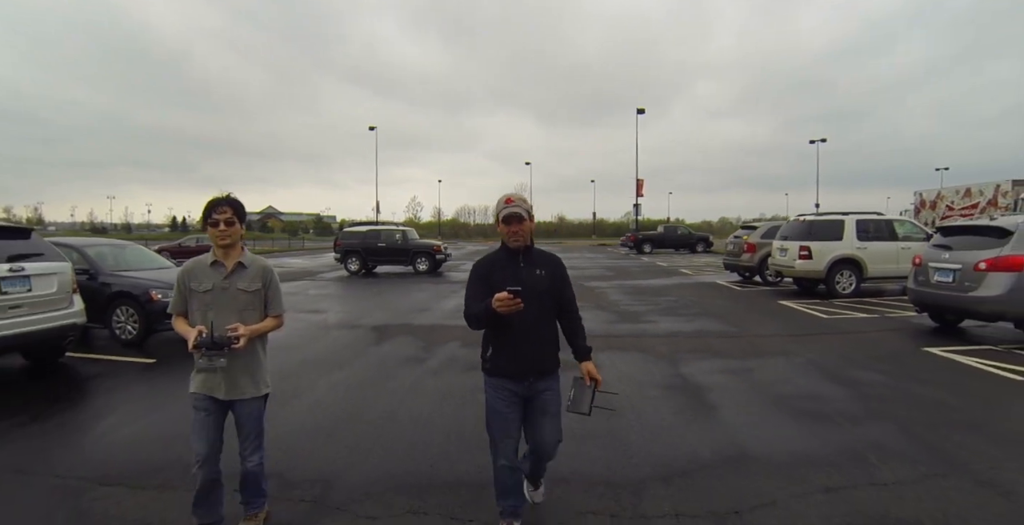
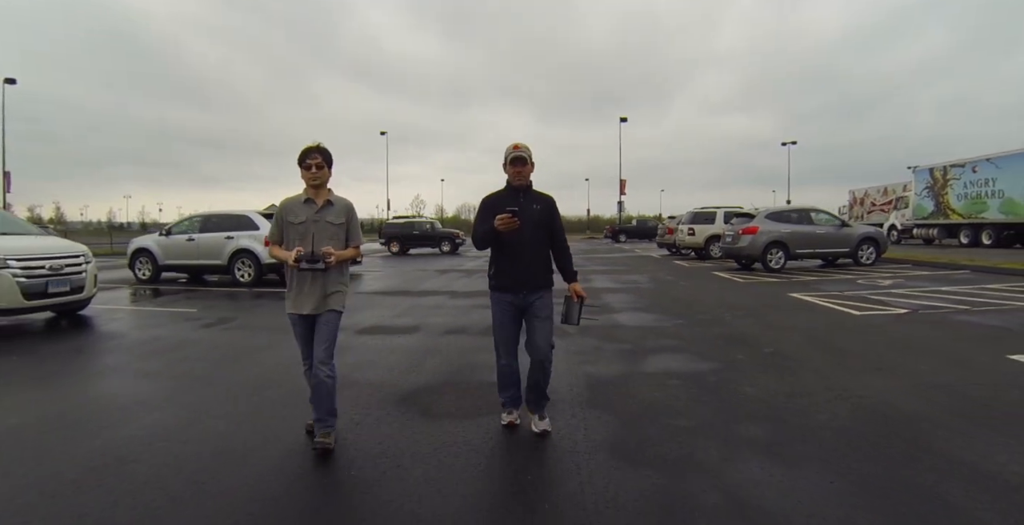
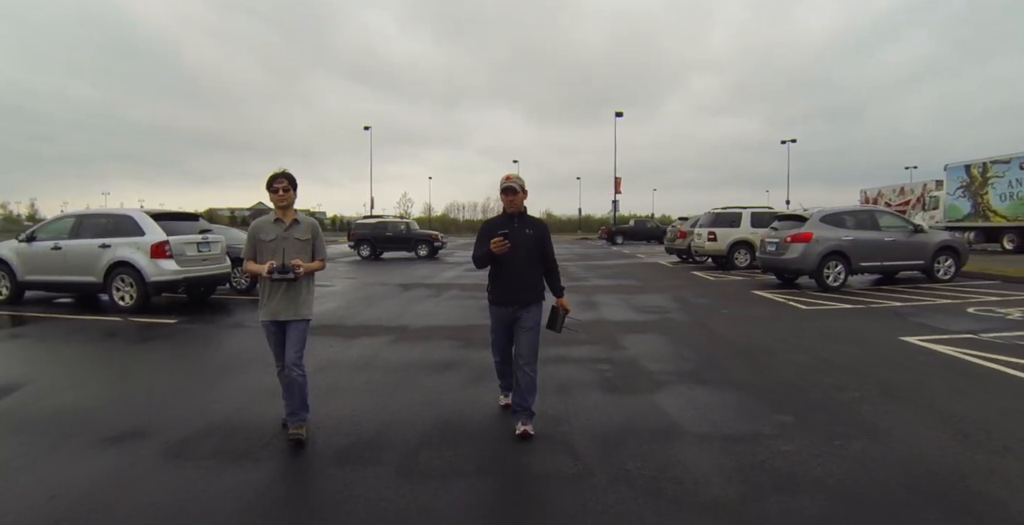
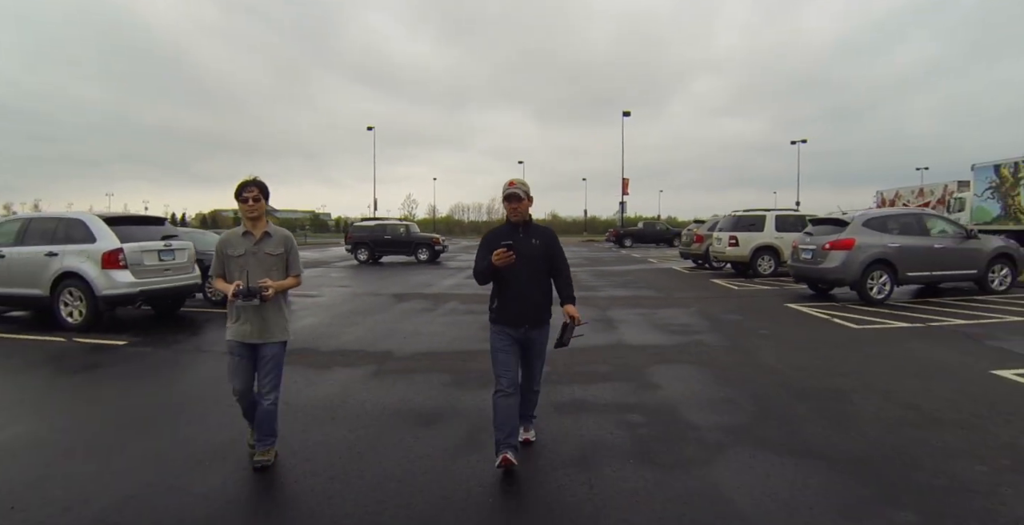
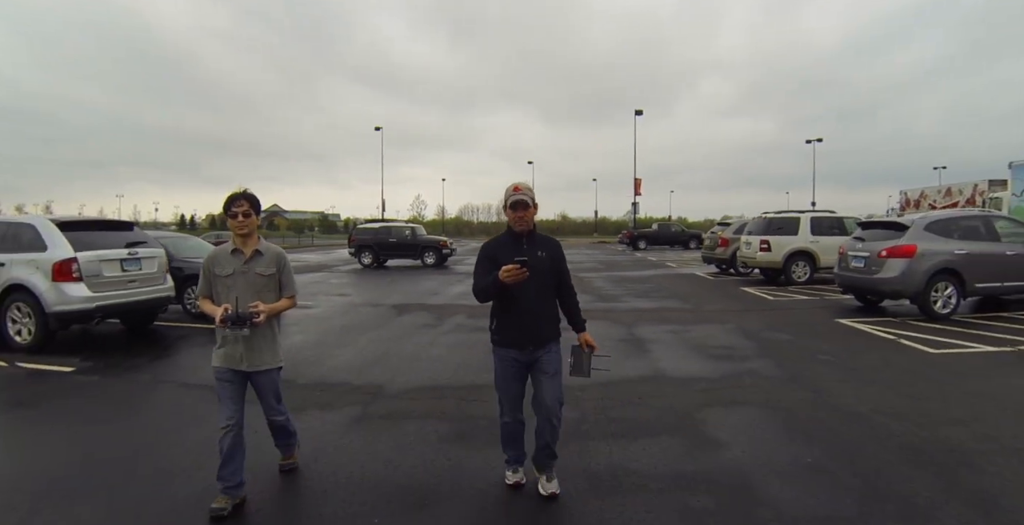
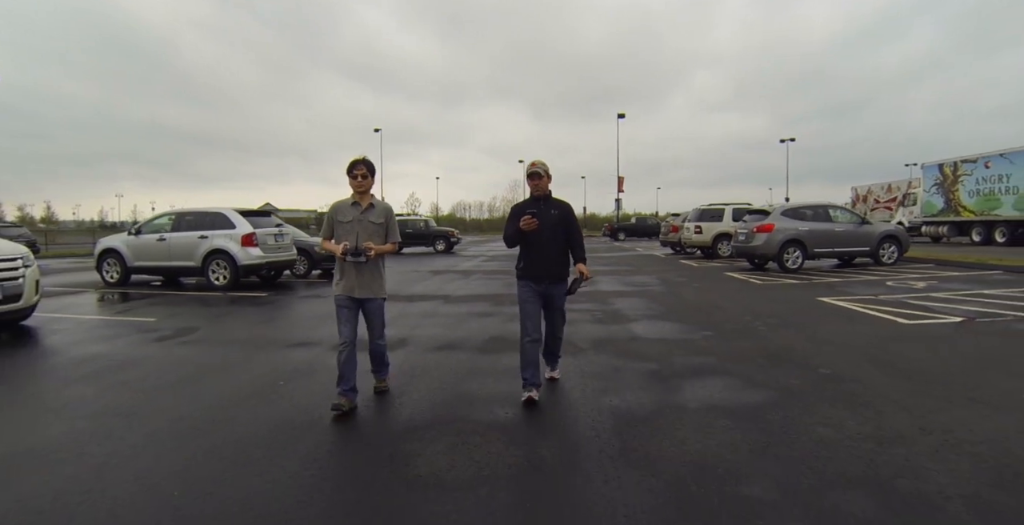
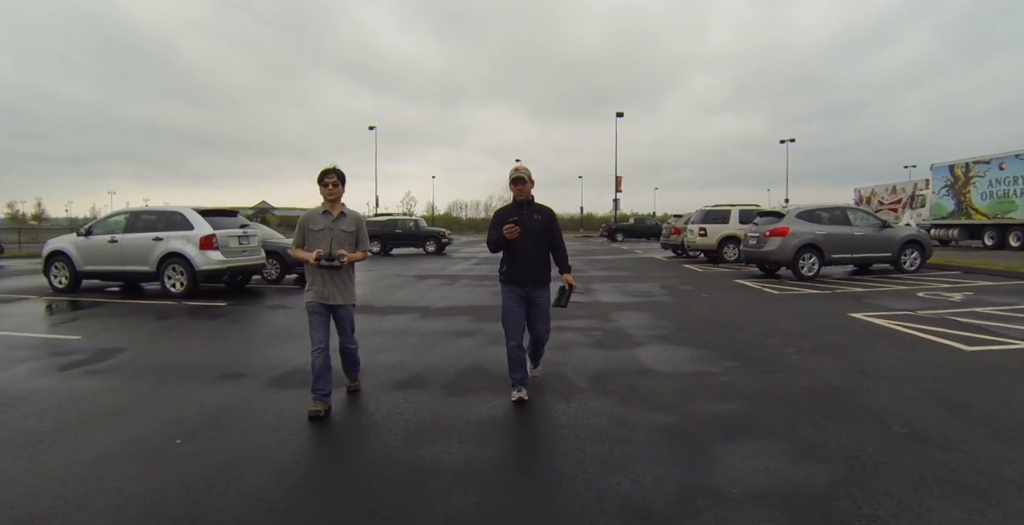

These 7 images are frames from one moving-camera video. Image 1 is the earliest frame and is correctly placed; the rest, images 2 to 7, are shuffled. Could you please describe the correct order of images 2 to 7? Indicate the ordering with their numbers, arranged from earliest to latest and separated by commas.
5, 4, 3, 7, 6, 2
